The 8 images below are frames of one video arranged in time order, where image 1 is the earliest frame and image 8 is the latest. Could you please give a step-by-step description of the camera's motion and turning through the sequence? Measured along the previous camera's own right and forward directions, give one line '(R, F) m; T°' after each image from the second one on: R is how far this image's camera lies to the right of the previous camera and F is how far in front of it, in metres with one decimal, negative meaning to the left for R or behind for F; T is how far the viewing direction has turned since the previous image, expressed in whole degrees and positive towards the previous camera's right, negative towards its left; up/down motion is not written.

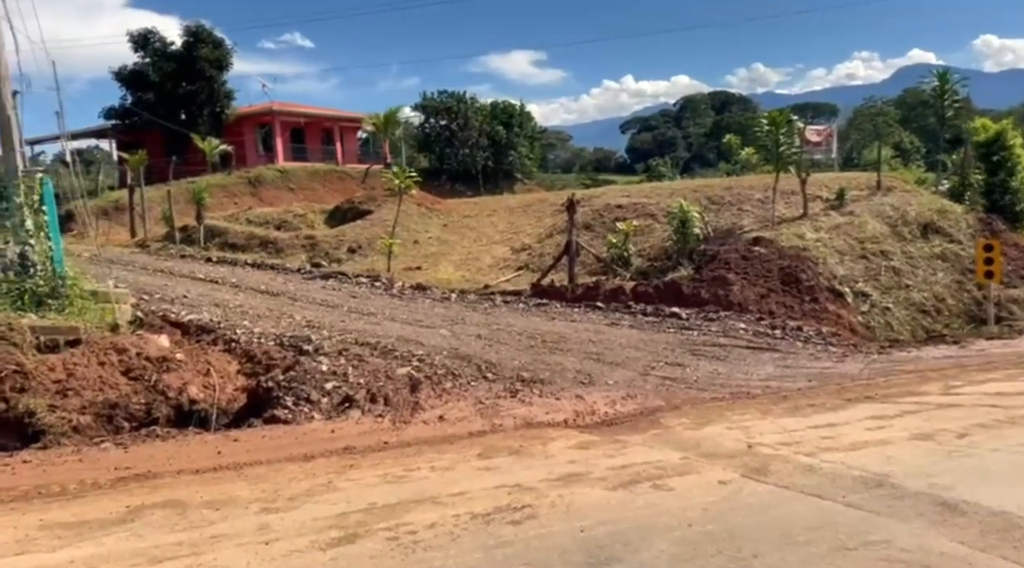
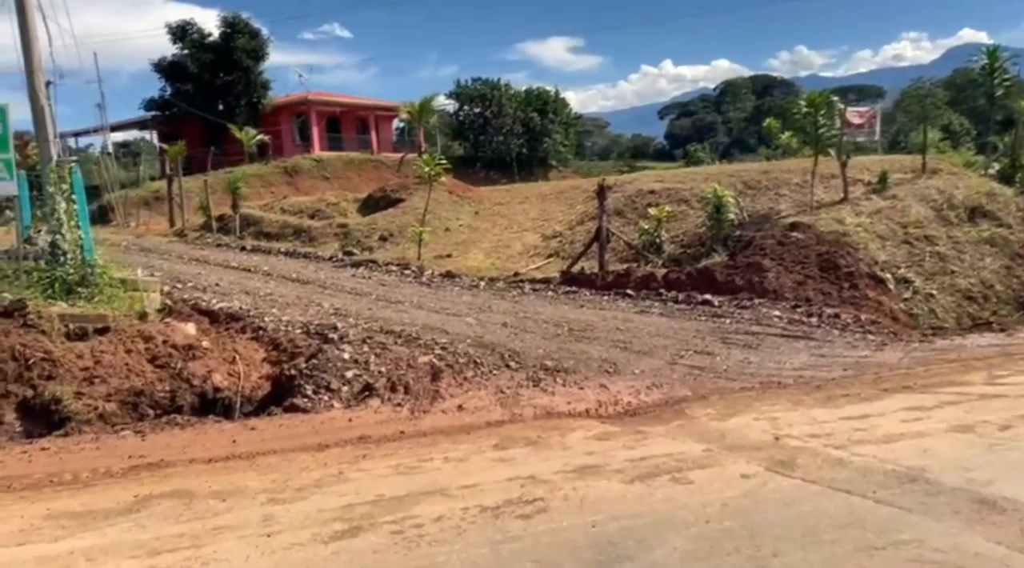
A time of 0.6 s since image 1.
(+0.2, +0.2) m; -3°
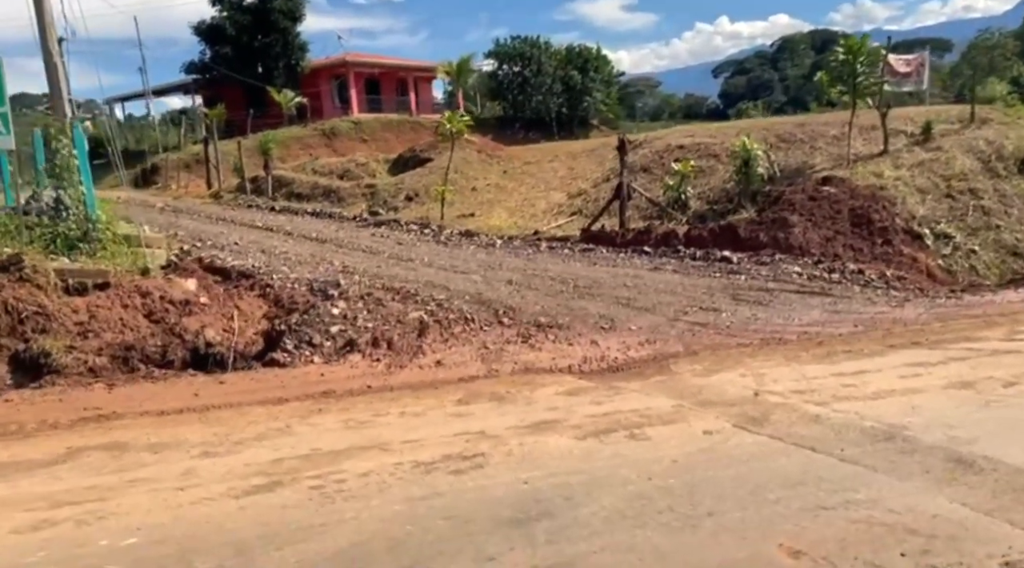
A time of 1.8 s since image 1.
(+0.6, +0.3) m; -4°
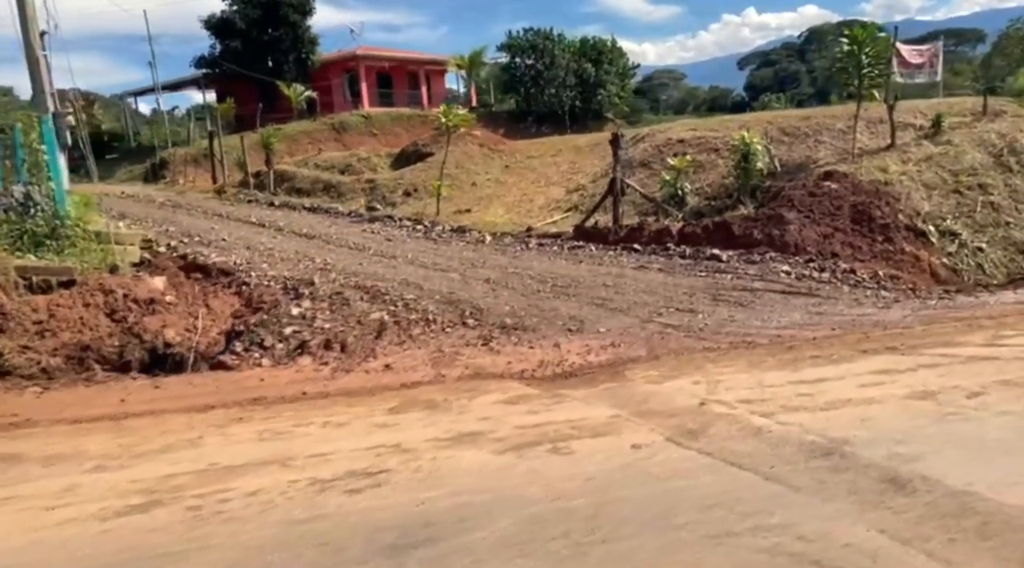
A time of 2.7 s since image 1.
(+0.6, +0.3) m; -2°
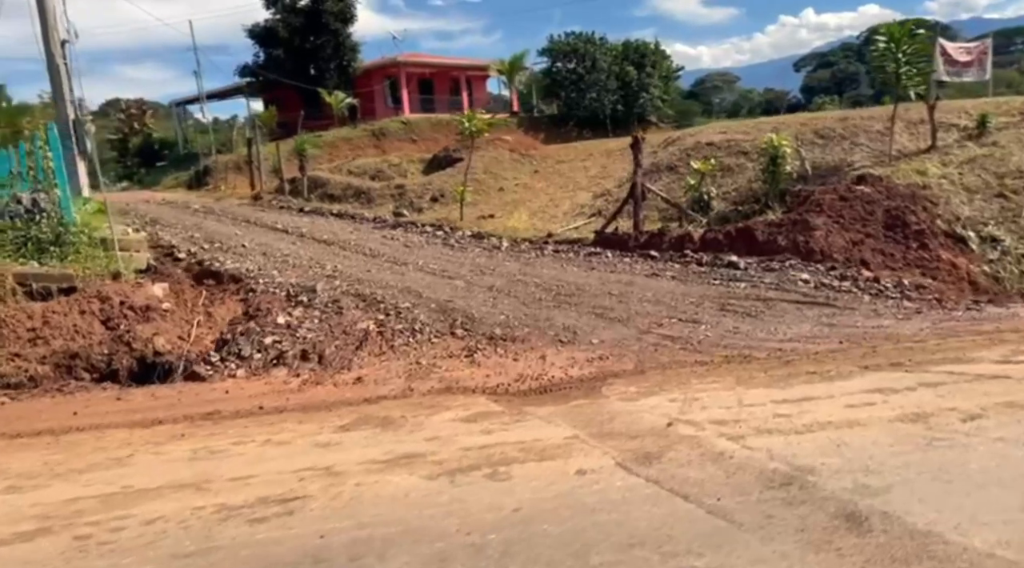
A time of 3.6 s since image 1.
(+0.6, +0.3) m; -4°
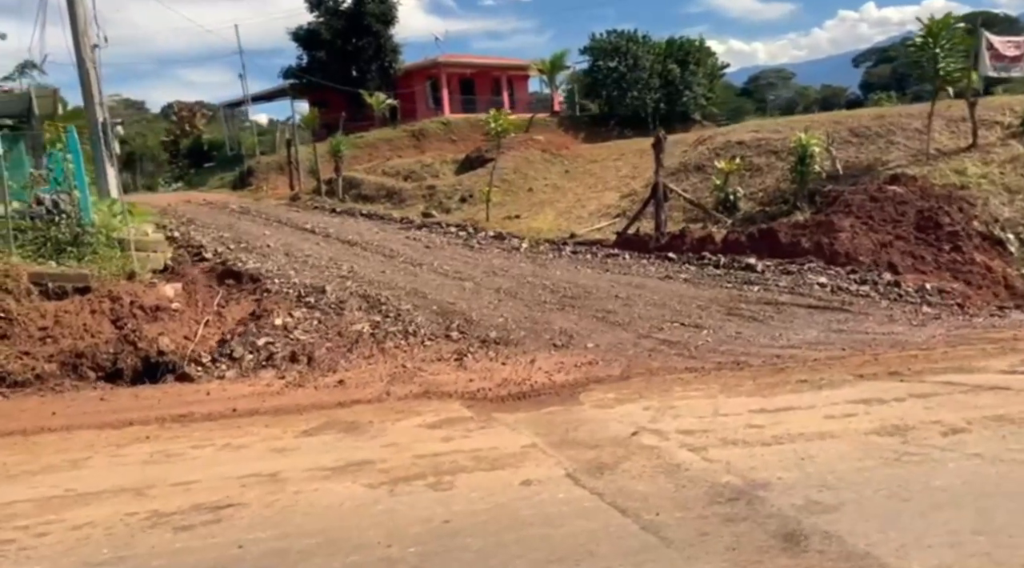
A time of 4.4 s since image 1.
(+0.5, +0.1) m; -3°
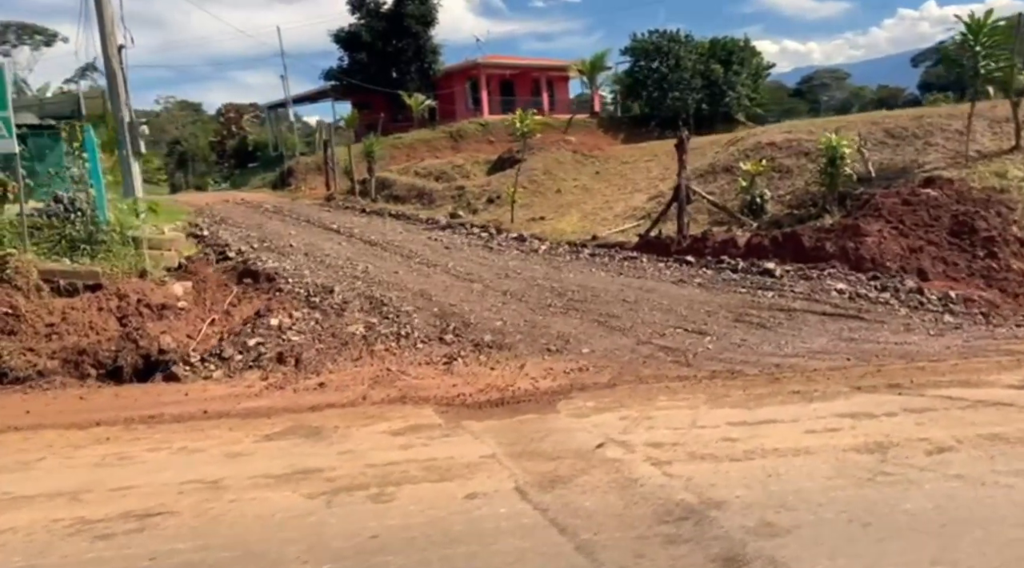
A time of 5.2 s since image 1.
(+0.5, +0.2) m; -3°
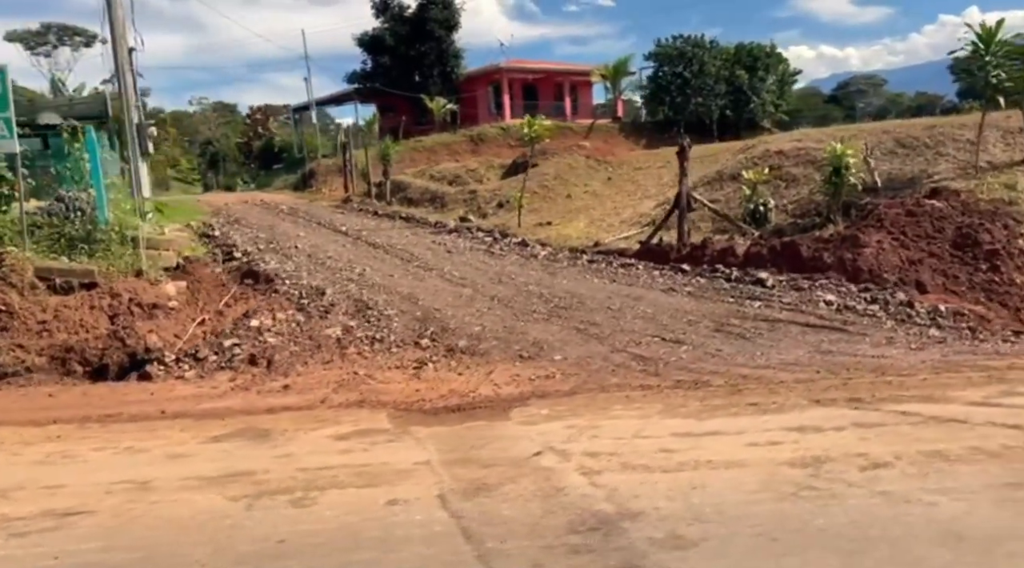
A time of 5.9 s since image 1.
(+0.5, 0.0) m; -2°
